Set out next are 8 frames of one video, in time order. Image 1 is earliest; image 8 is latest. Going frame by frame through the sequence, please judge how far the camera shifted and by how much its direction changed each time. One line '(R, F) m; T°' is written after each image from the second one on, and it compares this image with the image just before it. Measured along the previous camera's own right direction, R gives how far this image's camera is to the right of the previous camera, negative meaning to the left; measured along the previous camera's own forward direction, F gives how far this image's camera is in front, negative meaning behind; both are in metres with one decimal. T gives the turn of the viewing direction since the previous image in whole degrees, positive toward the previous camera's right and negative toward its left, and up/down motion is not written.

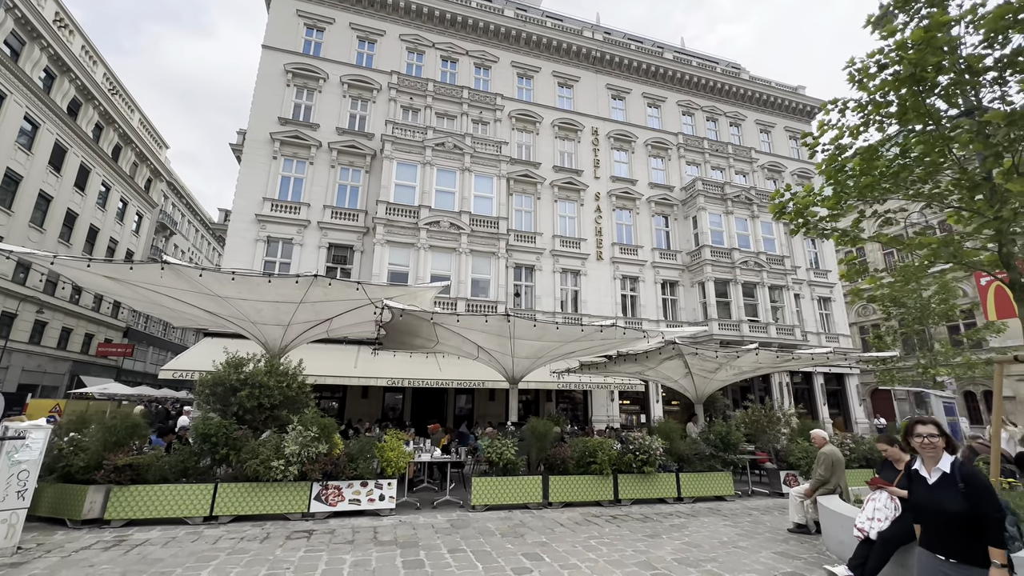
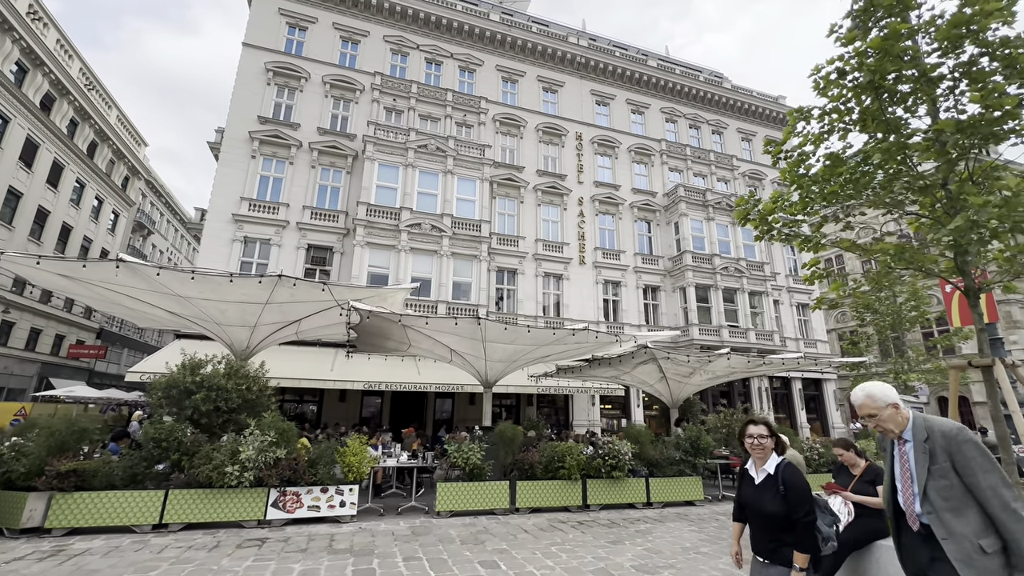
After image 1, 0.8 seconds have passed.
(+0.3, +0.1) m; +2°
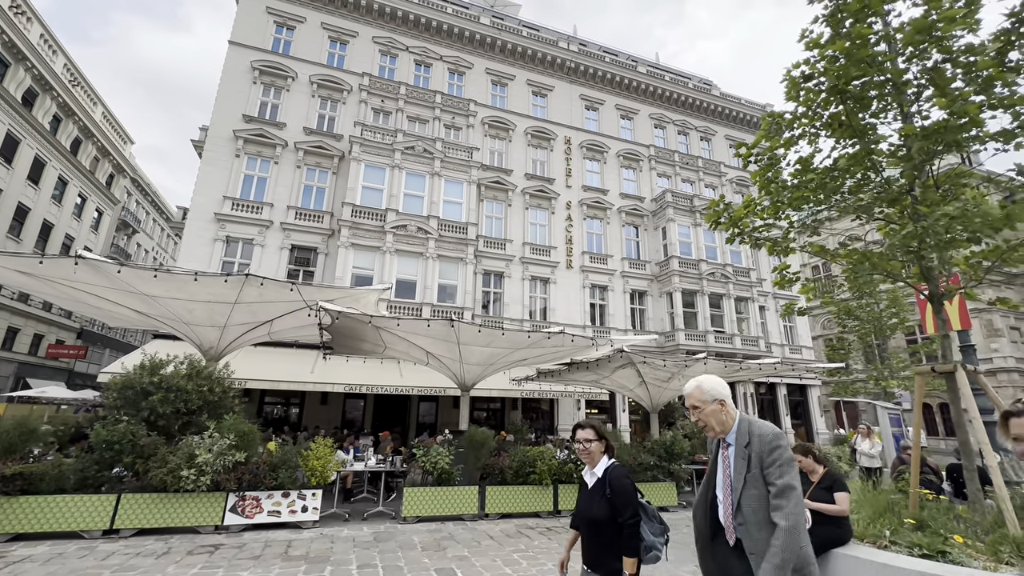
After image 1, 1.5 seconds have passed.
(+0.4, +0.1) m; +1°
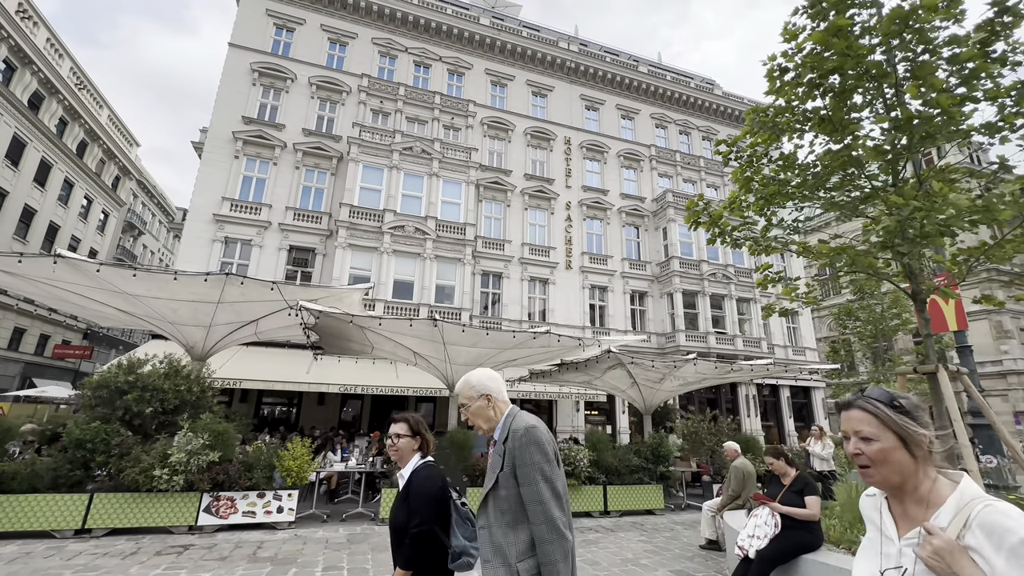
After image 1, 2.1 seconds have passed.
(+0.4, +0.1) m; -1°
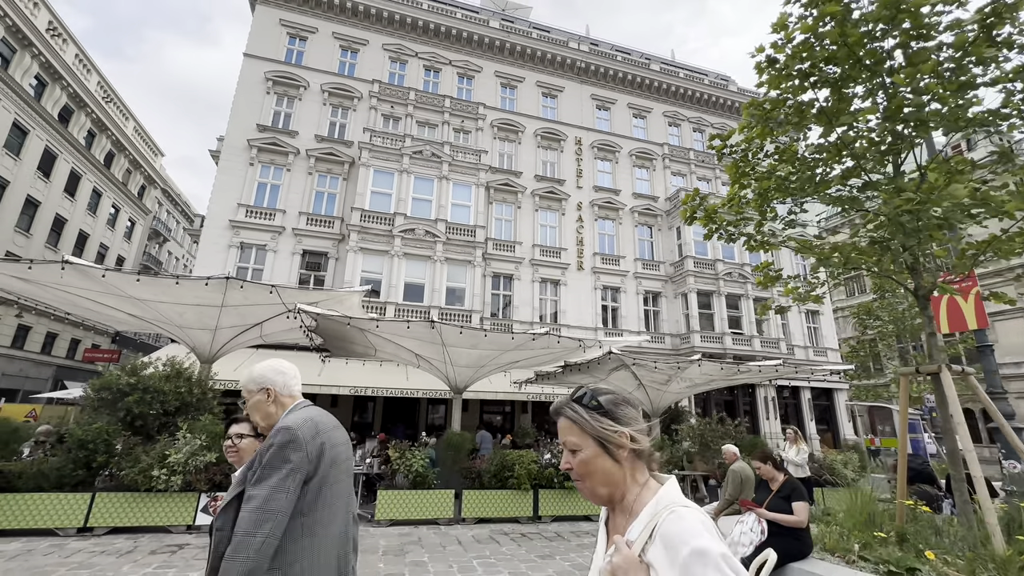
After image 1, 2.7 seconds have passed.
(+0.4, +0.1) m; -2°
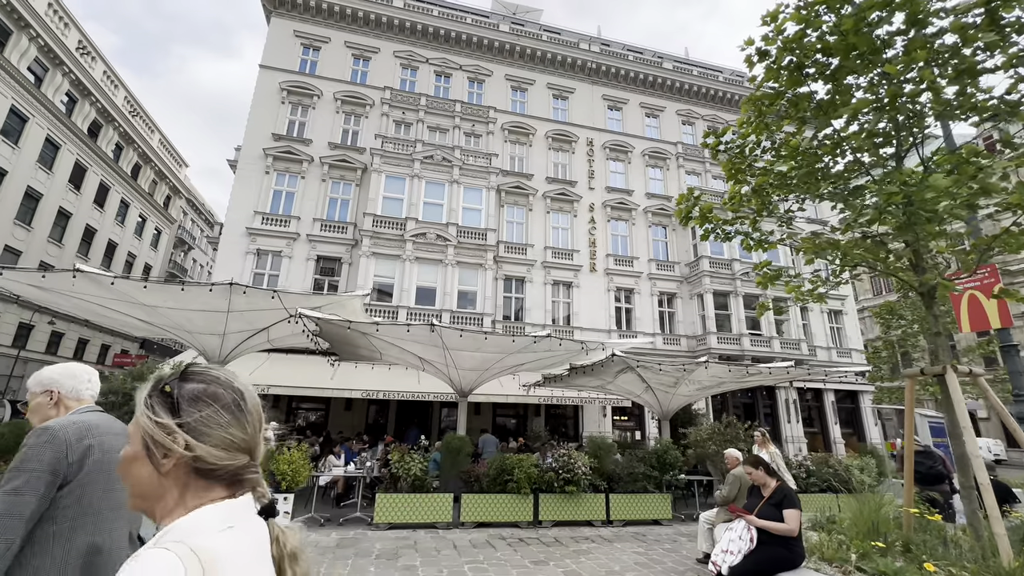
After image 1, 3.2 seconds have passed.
(+0.4, 0.0) m; -2°
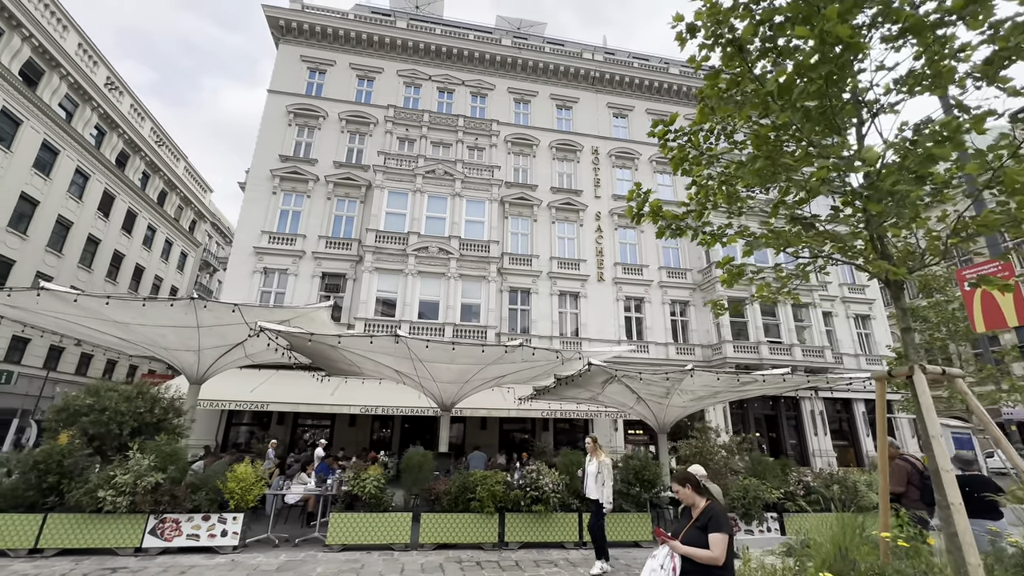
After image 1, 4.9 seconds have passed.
(+1.1, +0.4) m; -3°
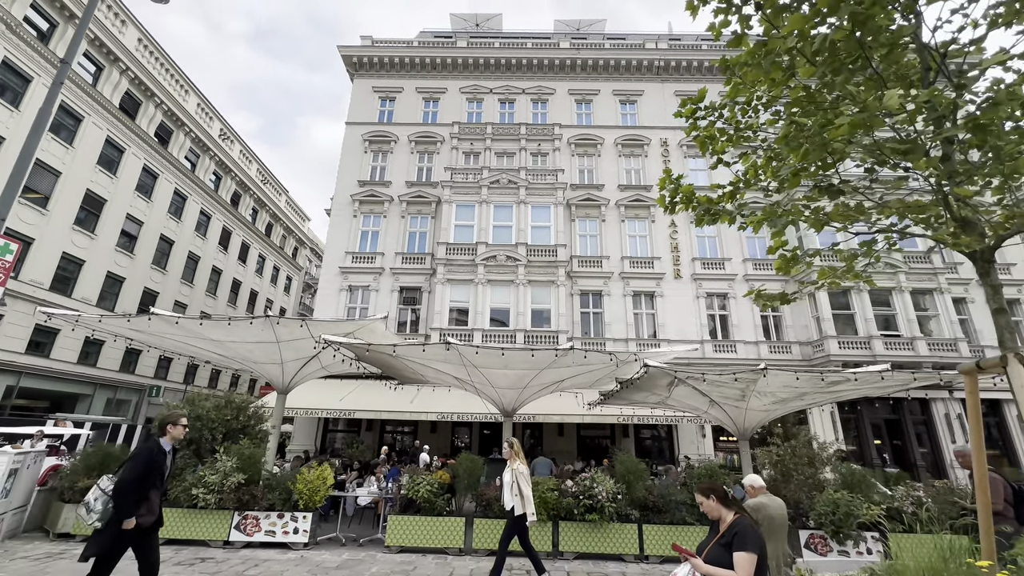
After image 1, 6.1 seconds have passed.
(+0.7, +0.1) m; -10°
